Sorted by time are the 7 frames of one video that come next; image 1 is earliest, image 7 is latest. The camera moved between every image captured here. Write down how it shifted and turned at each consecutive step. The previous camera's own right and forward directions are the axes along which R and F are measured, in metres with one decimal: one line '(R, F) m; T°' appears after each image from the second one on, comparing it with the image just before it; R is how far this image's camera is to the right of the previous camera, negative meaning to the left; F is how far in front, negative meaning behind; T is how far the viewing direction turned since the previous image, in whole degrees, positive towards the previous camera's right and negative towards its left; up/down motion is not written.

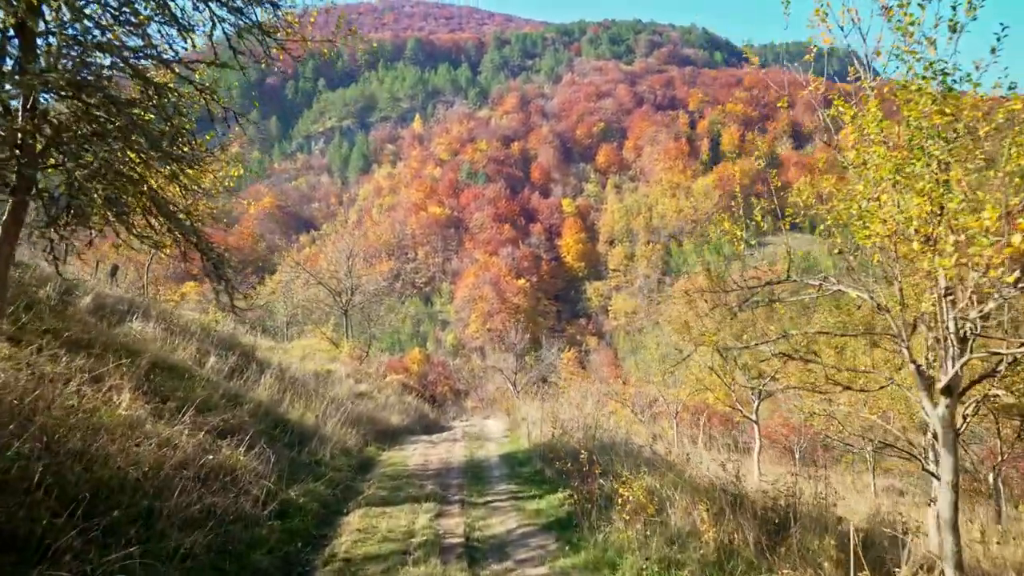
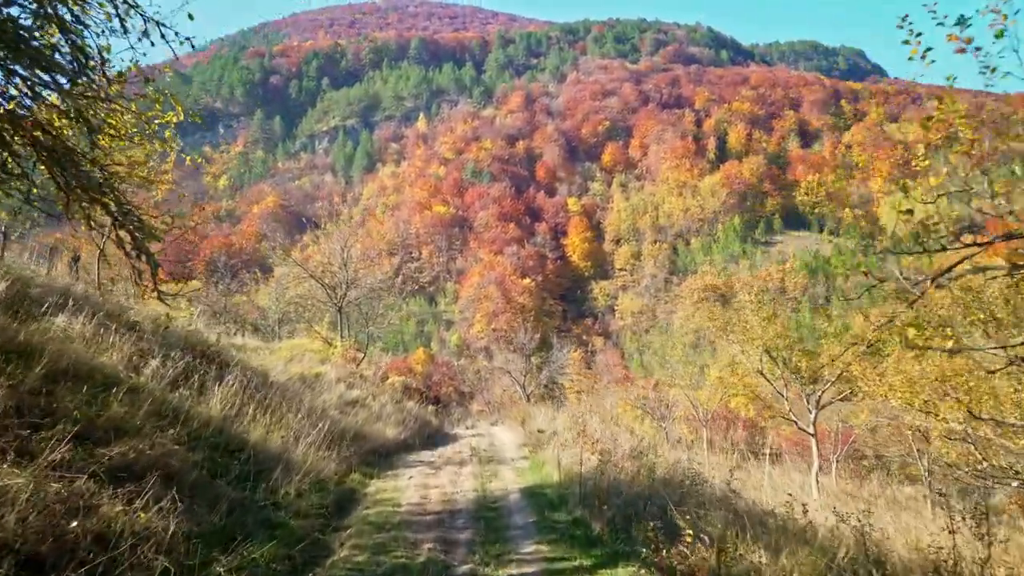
(-0.1, +1.1) m; 0°
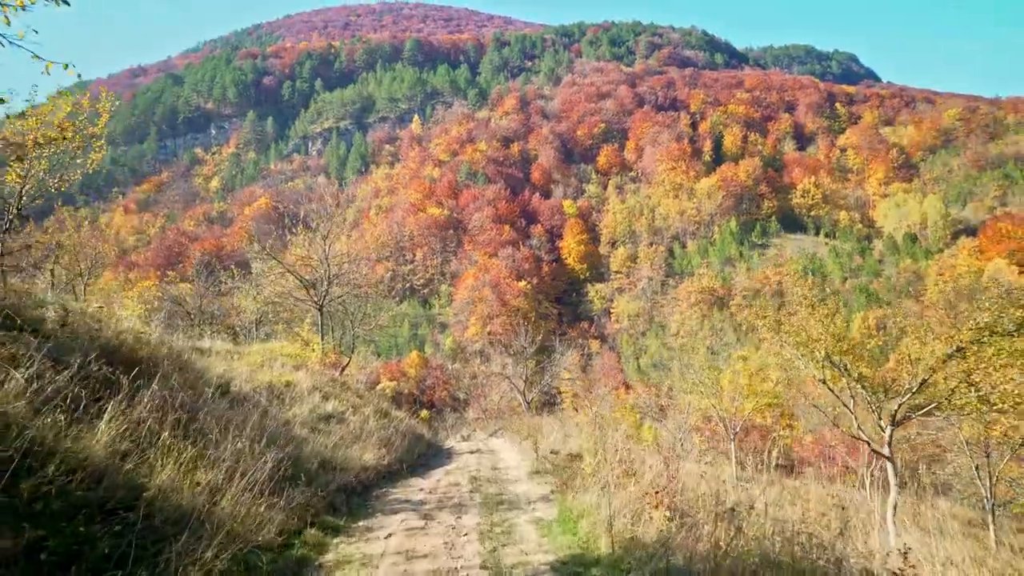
(-0.1, +1.2) m; +1°
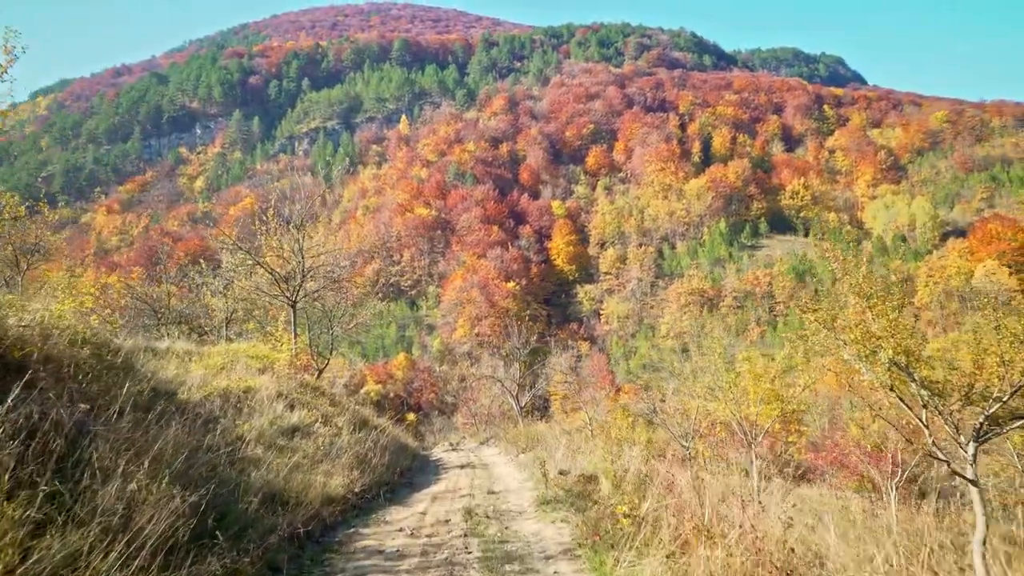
(-0.1, +0.9) m; +1°
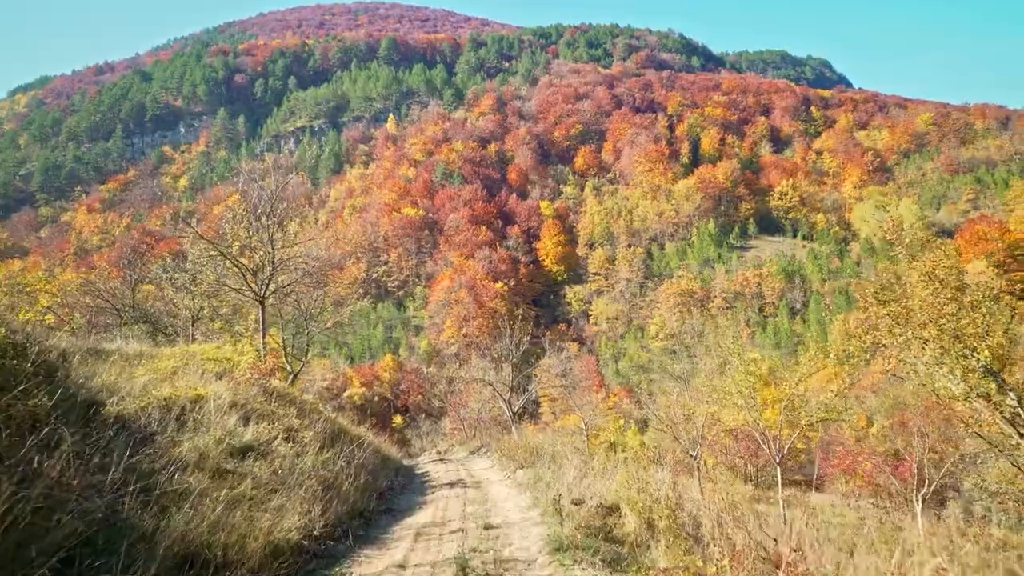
(-0.1, +0.9) m; +1°
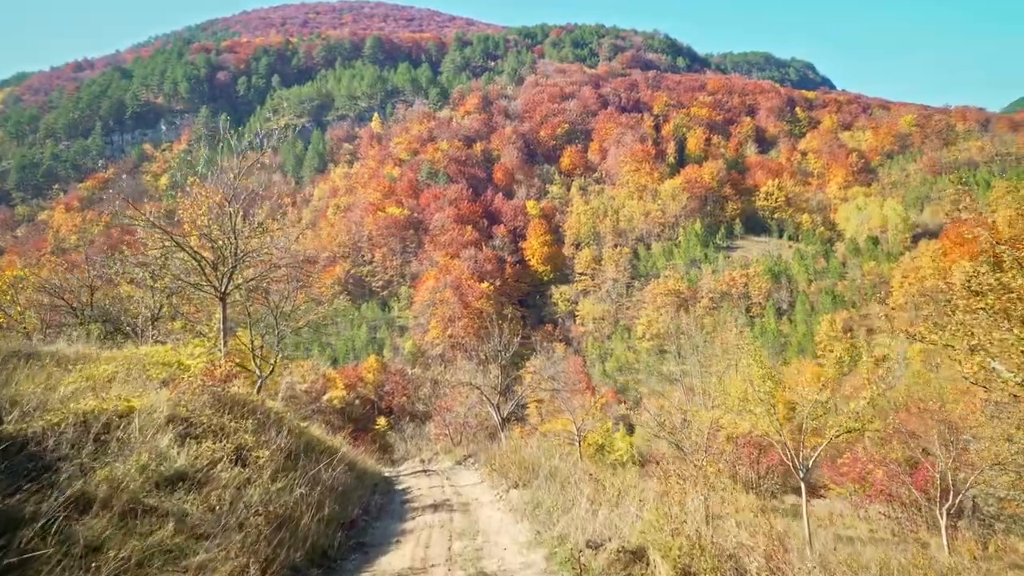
(-0.1, +0.8) m; +2°
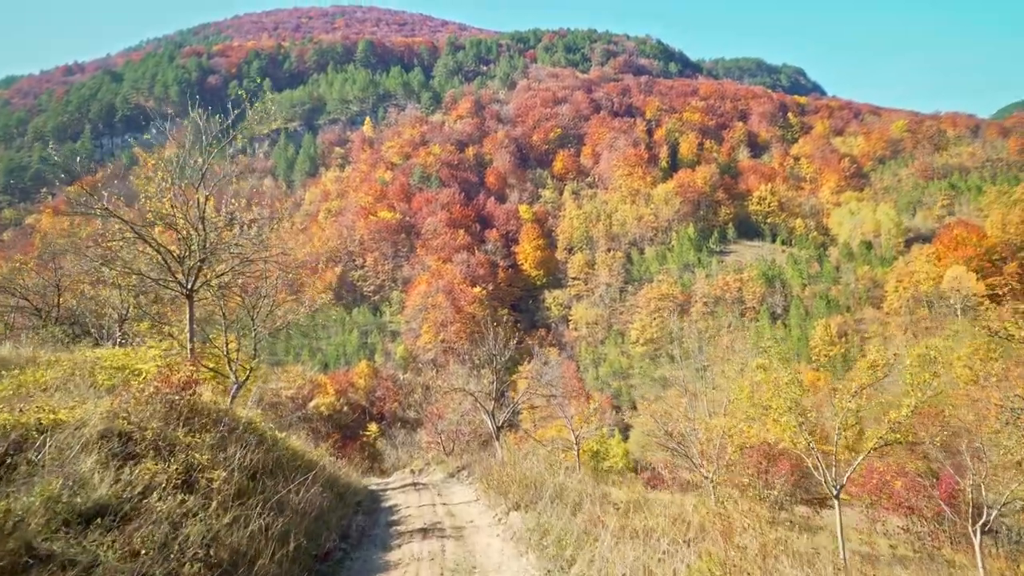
(-0.1, +0.7) m; +1°
